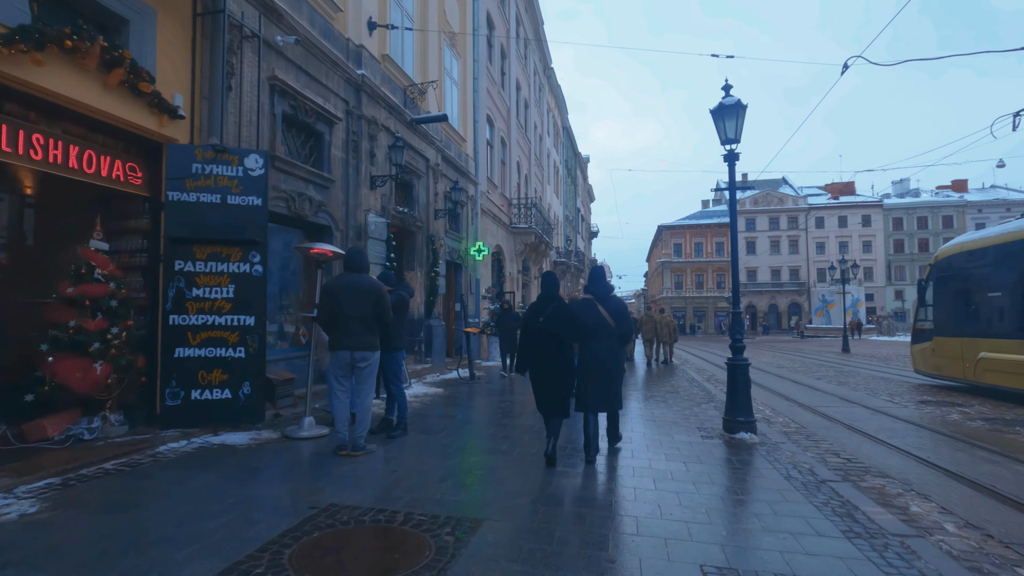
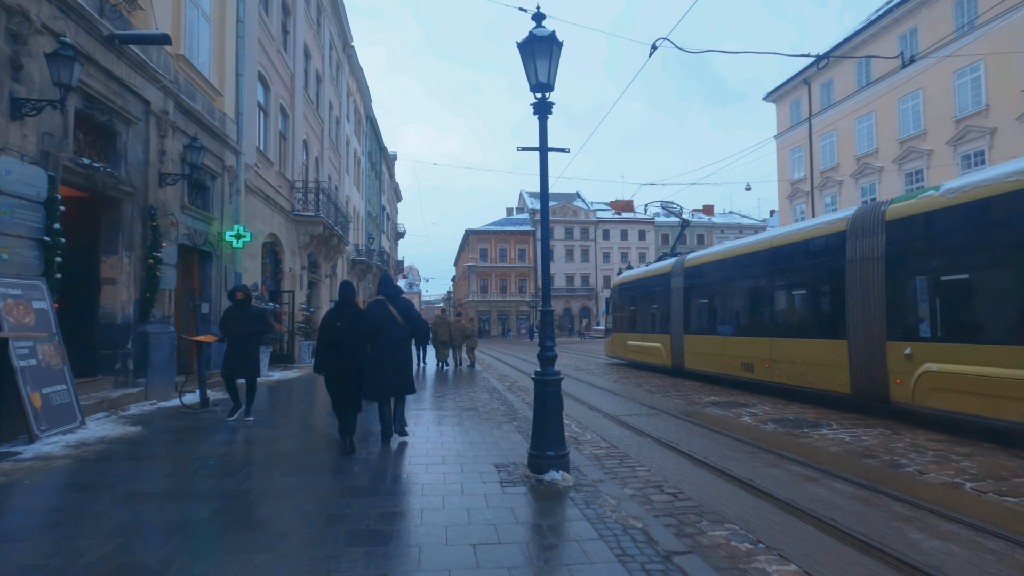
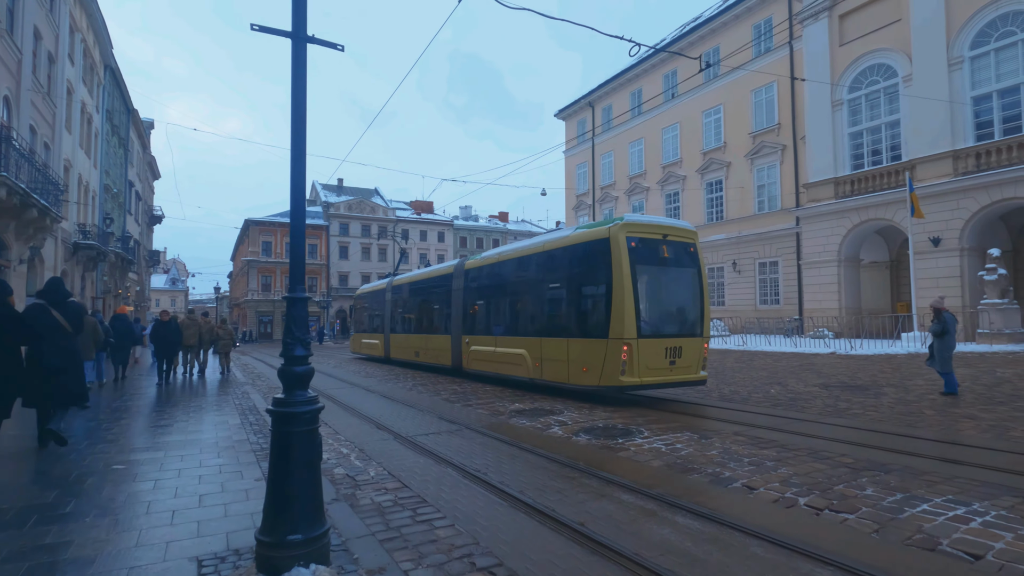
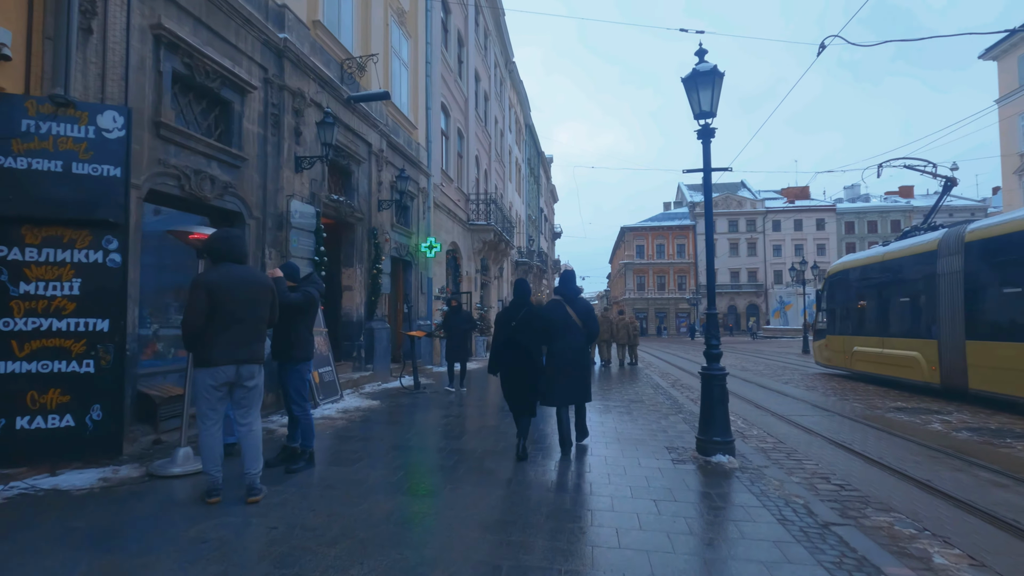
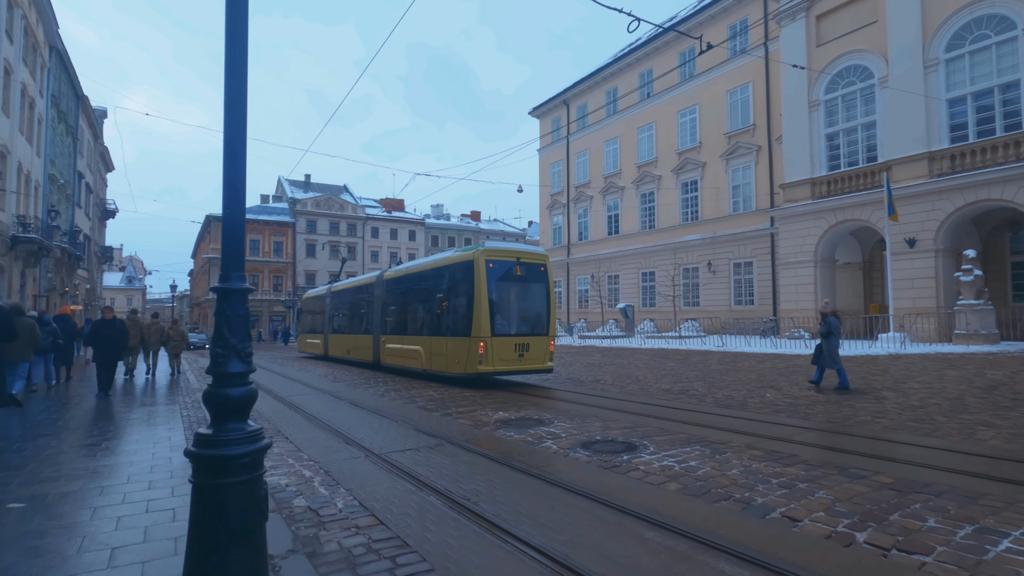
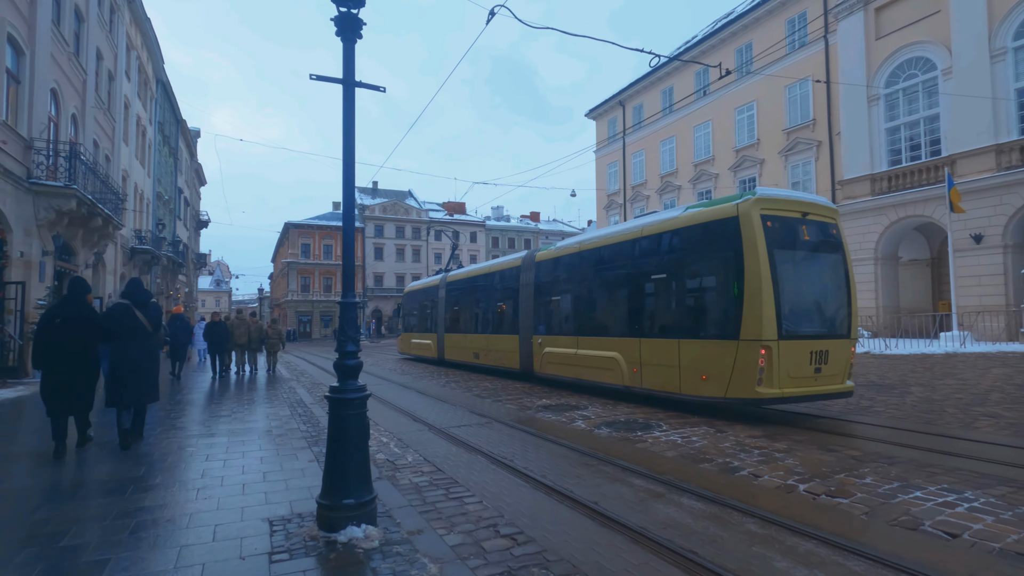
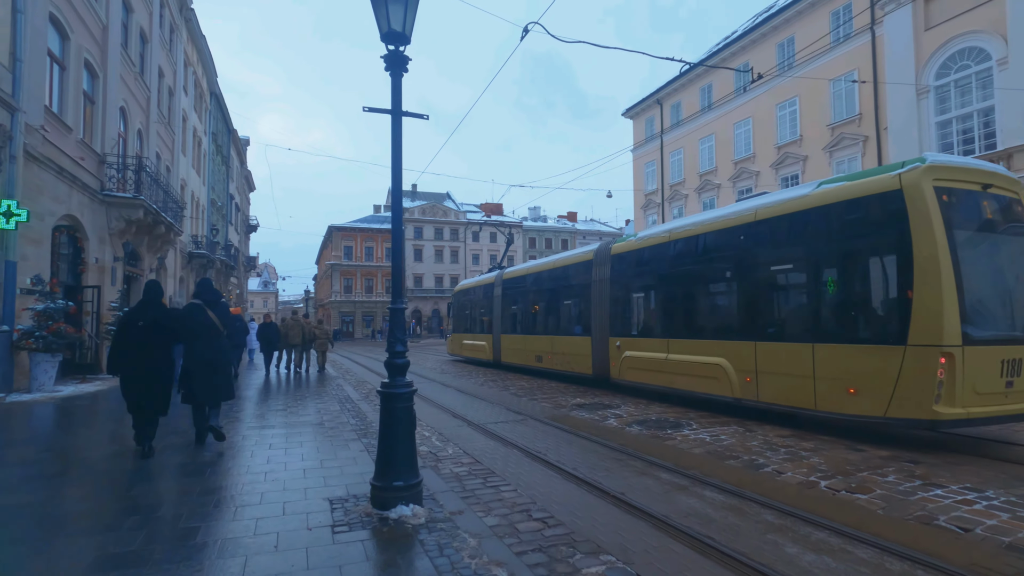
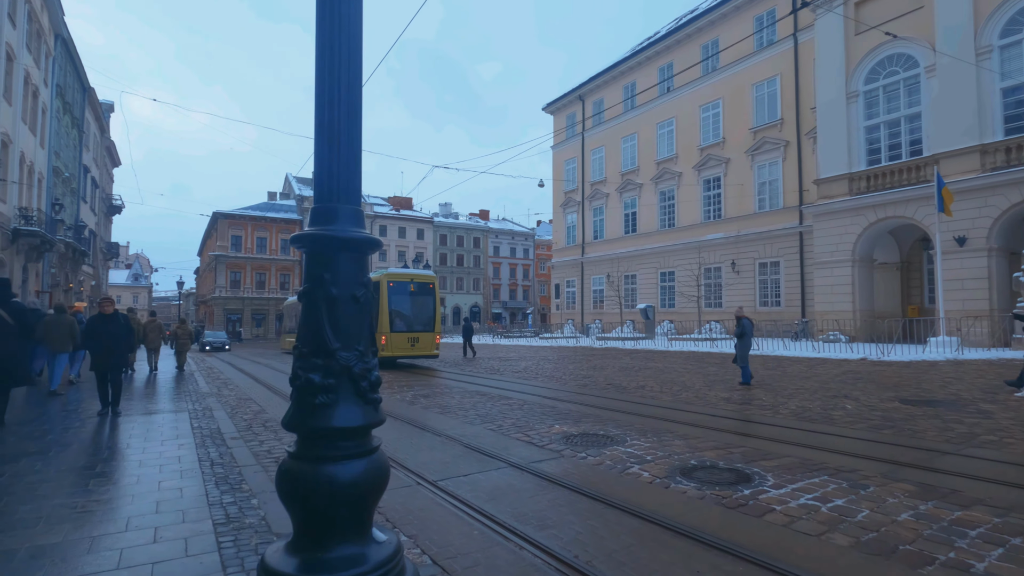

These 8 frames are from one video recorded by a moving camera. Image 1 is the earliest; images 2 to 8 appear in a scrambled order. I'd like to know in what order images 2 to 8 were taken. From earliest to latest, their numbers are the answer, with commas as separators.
4, 2, 7, 6, 3, 5, 8
